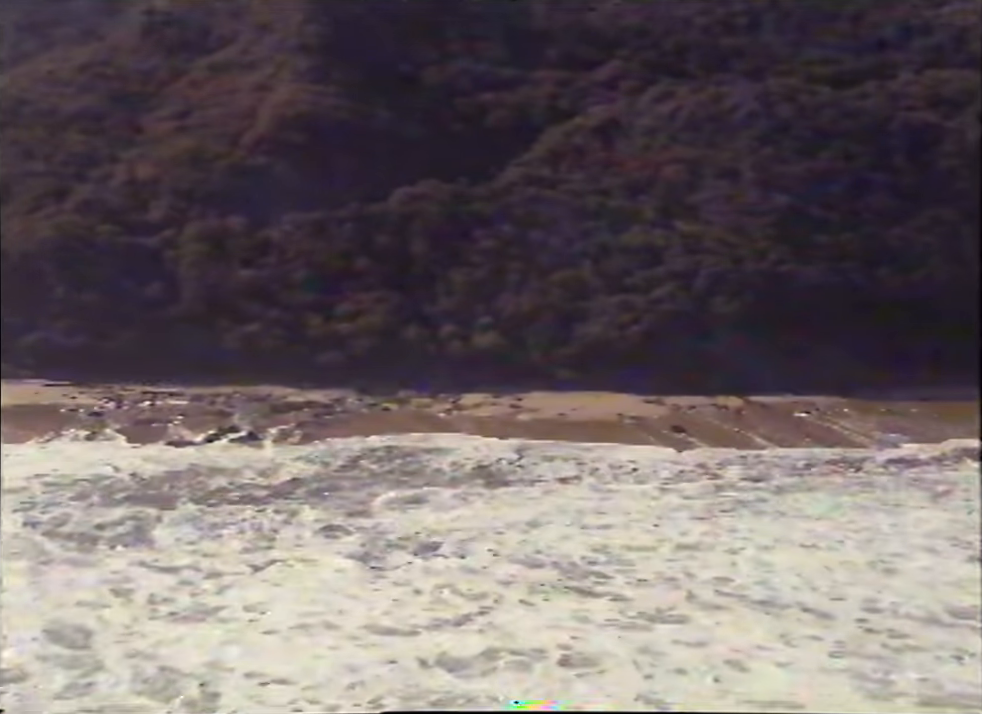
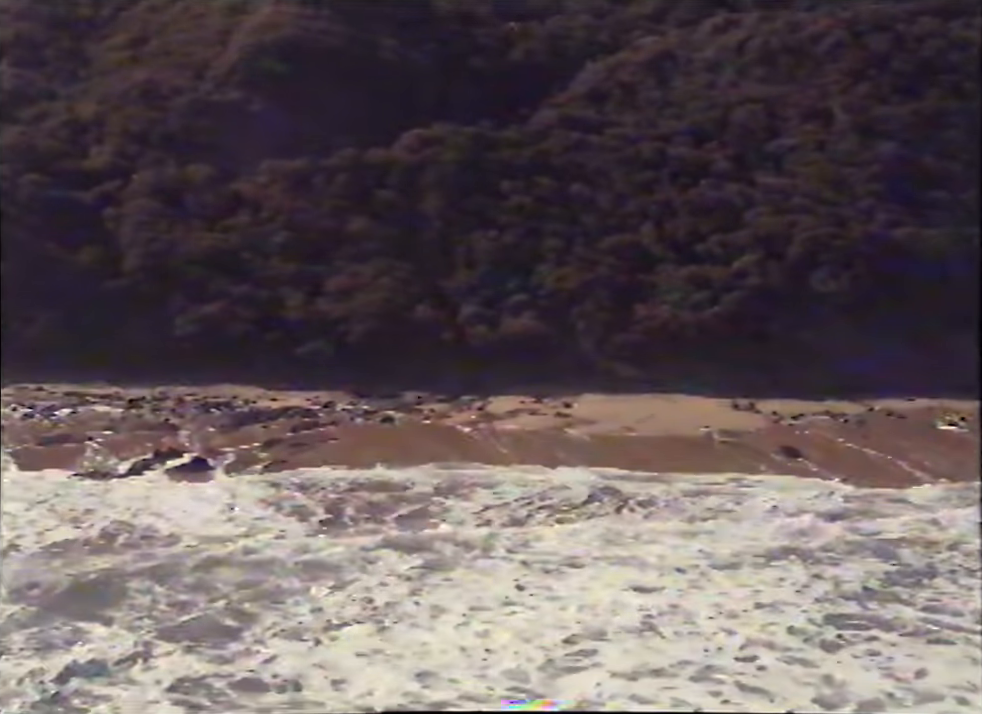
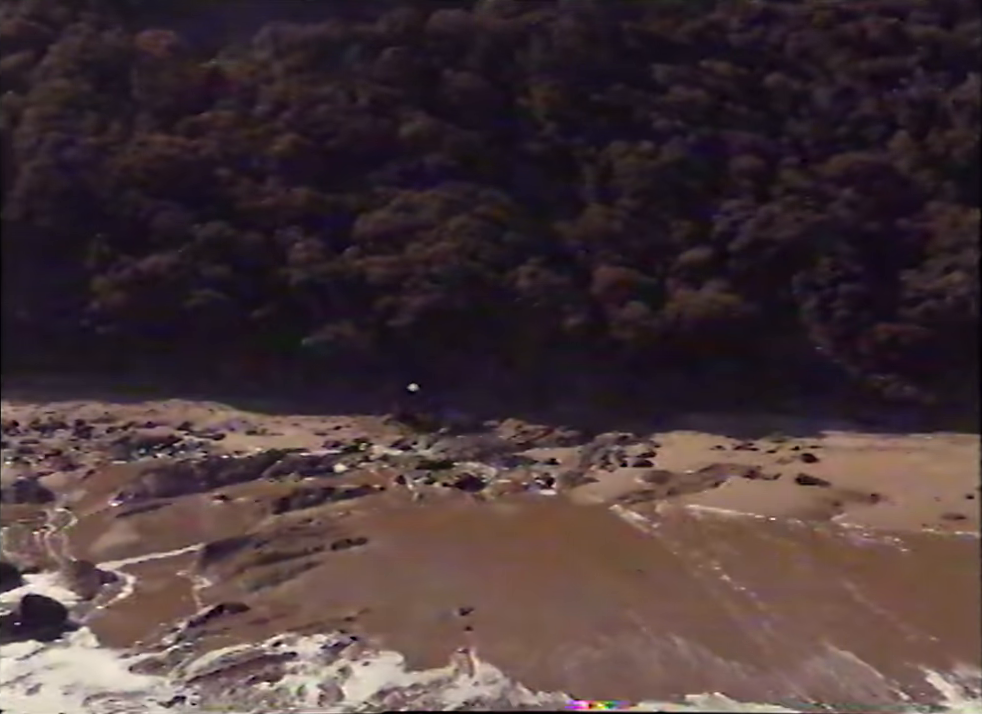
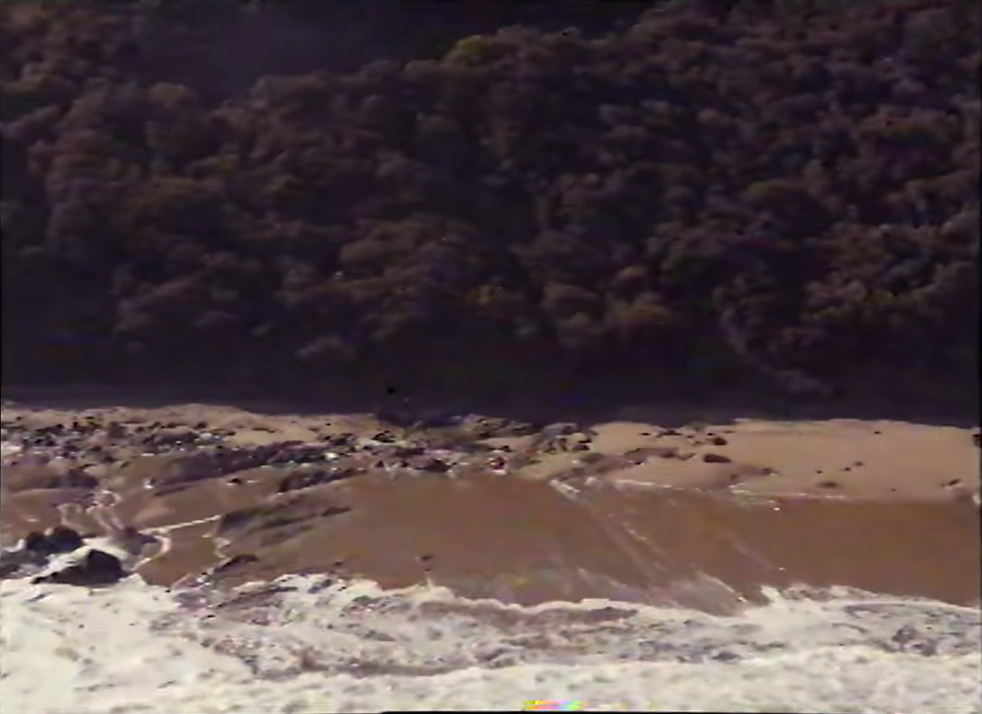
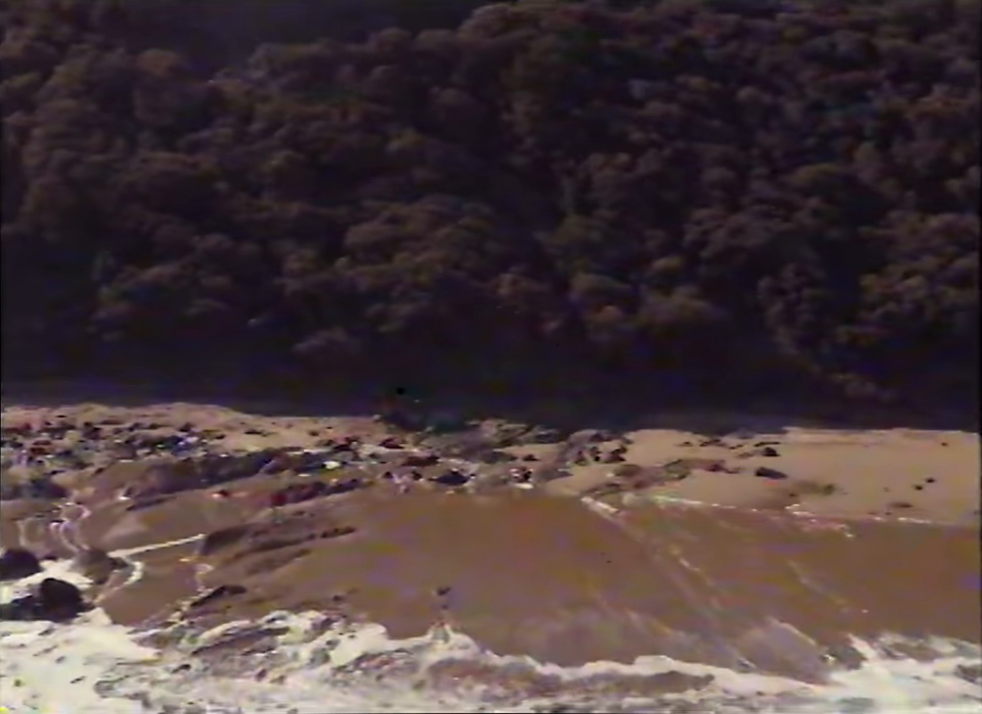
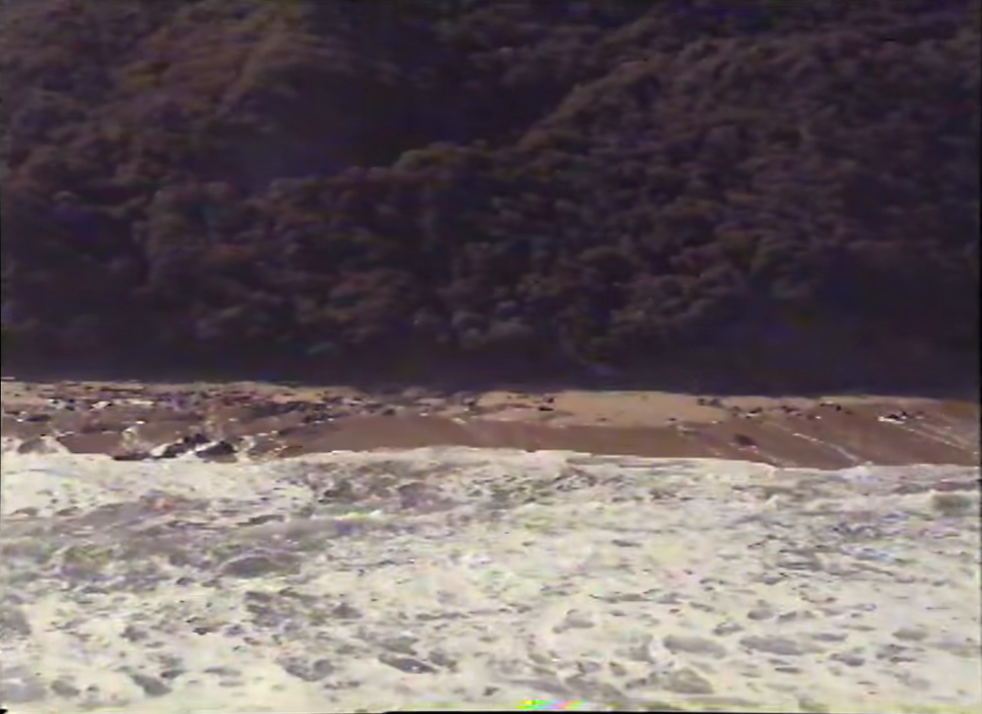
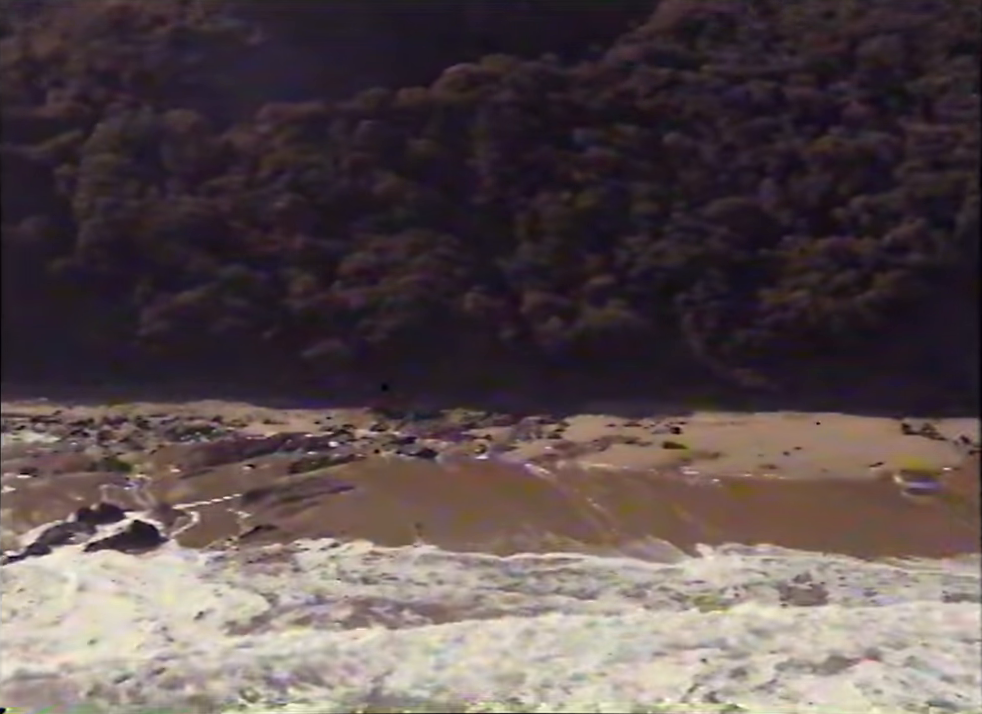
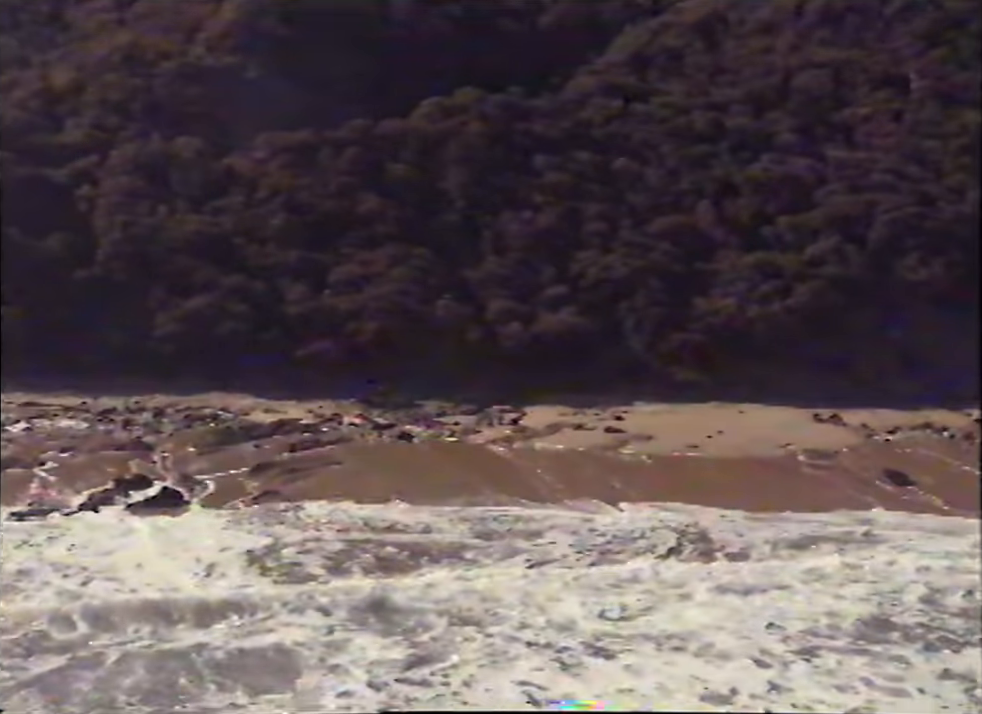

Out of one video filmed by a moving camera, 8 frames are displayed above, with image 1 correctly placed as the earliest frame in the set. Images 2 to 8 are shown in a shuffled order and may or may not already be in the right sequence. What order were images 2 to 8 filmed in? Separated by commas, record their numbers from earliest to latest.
6, 2, 8, 7, 4, 5, 3
